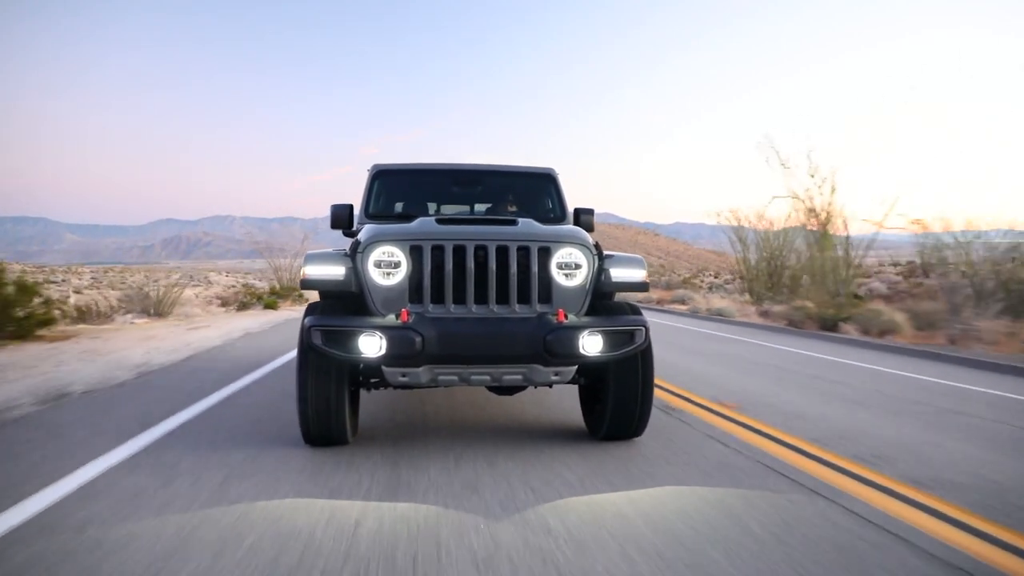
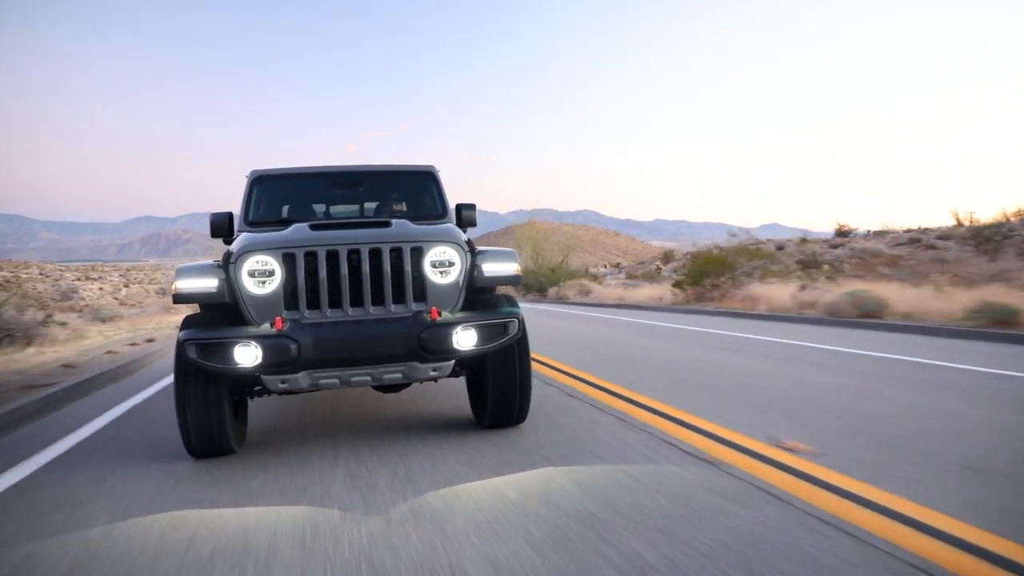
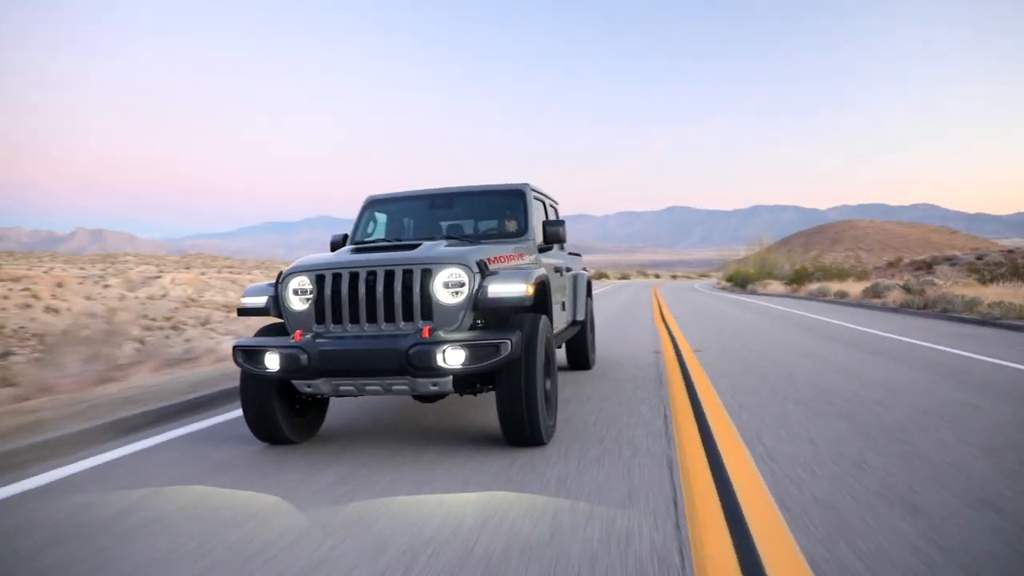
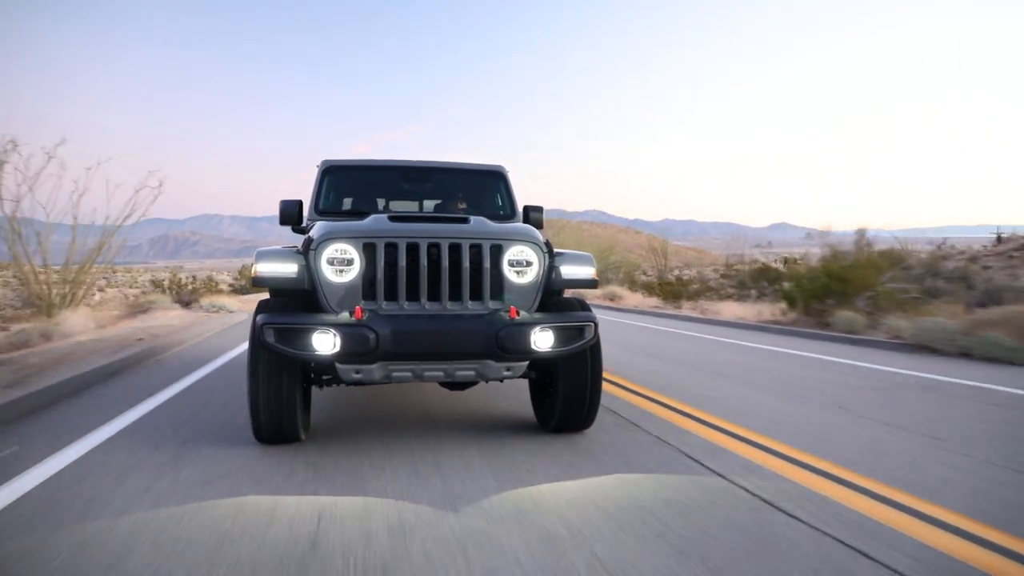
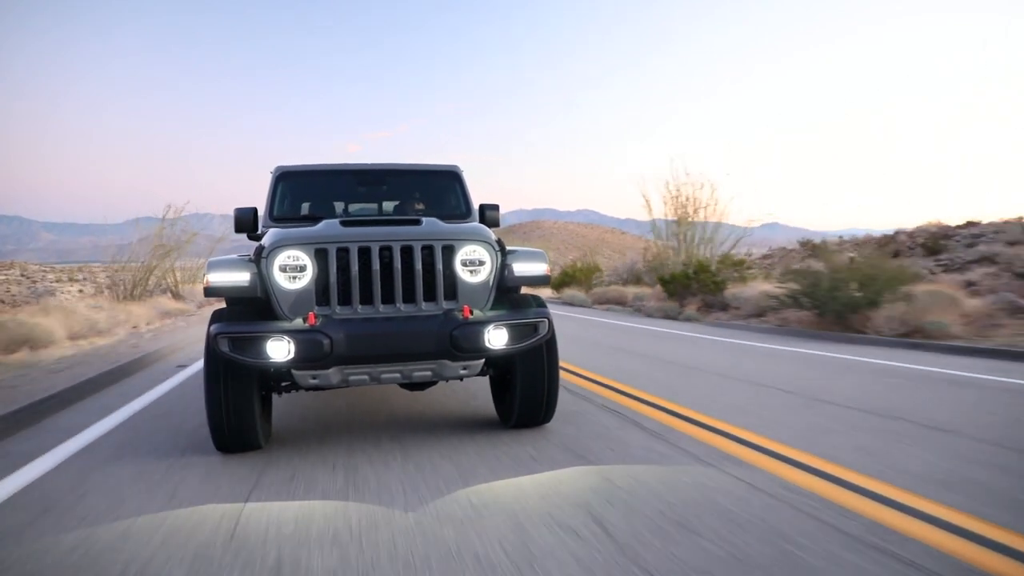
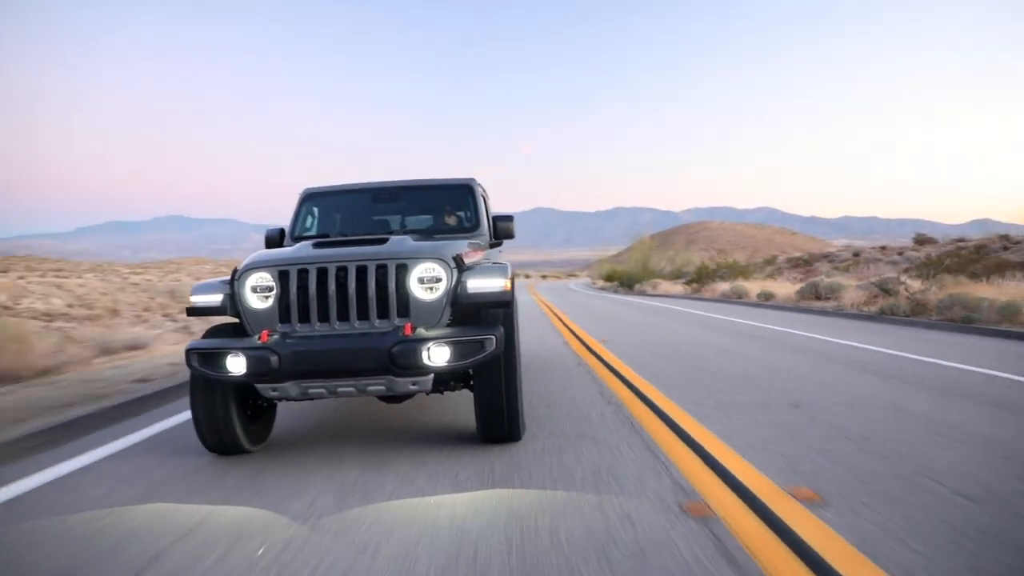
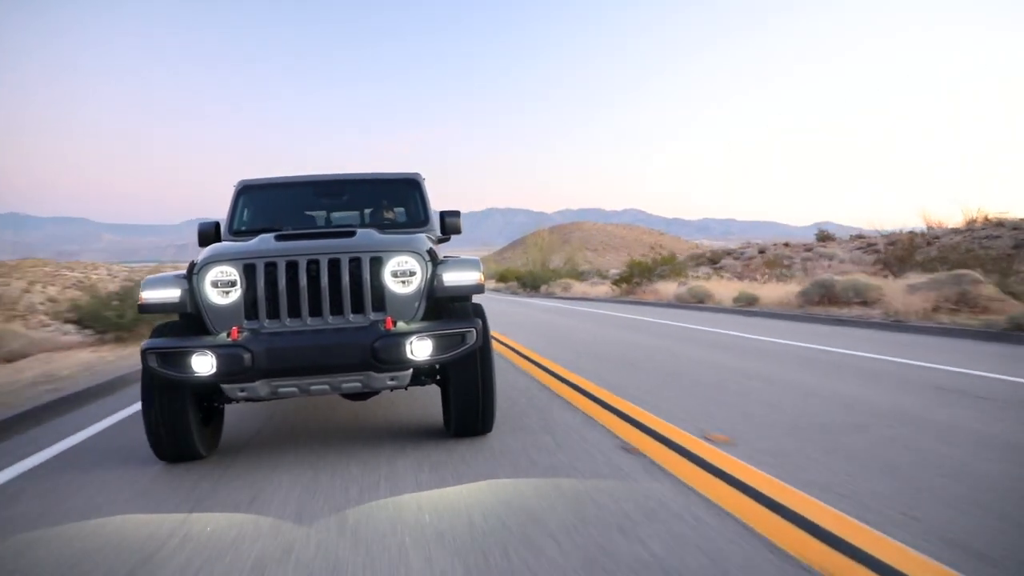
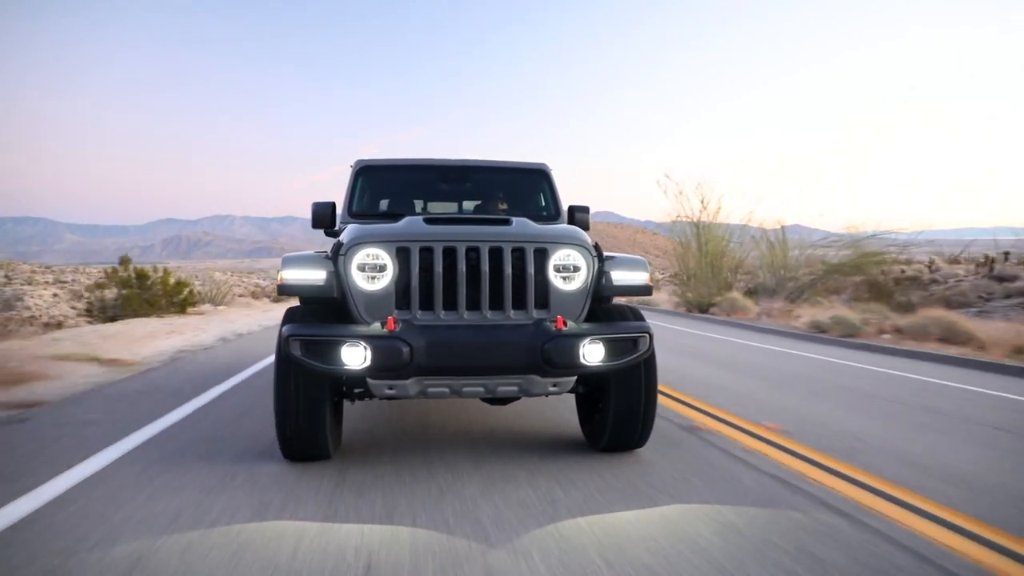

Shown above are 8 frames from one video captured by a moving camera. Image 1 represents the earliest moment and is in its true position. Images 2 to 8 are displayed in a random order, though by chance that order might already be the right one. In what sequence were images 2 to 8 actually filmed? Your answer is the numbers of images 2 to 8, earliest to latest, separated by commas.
8, 4, 5, 2, 7, 6, 3
